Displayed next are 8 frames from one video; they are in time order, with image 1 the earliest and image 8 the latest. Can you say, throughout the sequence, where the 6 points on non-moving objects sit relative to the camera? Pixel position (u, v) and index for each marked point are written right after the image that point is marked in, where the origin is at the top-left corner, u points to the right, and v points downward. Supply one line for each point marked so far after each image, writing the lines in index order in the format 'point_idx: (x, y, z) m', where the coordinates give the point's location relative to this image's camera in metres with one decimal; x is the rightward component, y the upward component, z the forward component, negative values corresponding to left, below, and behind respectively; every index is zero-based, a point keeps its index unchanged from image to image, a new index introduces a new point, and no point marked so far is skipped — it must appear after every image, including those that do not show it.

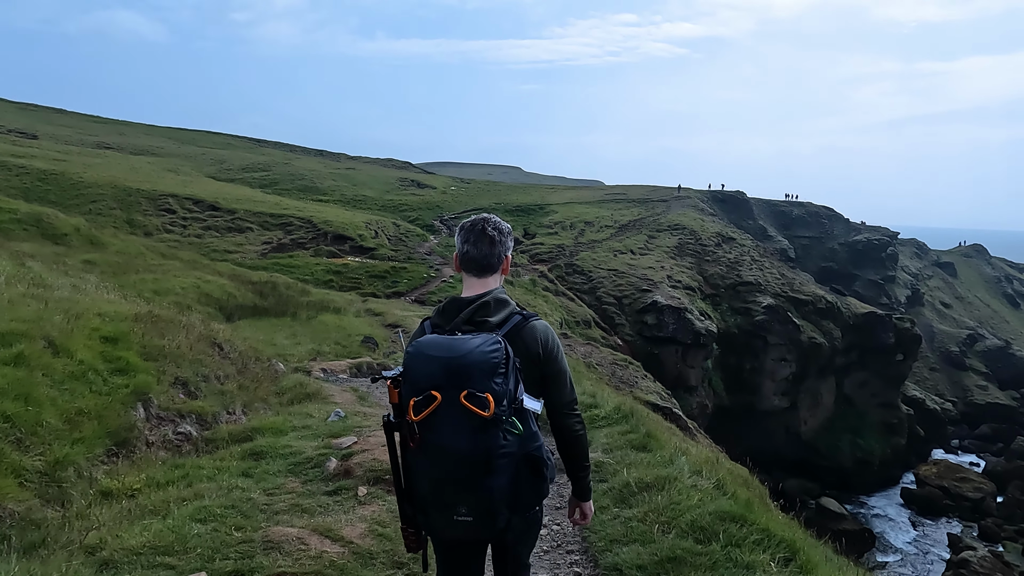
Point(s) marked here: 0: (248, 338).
0: (-7.3, -1.4, +17.9) m
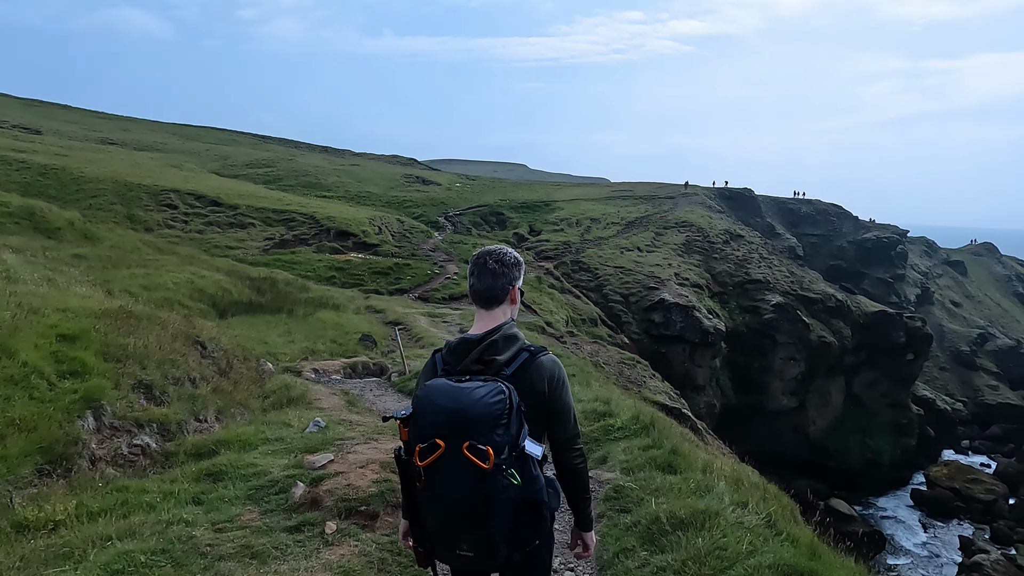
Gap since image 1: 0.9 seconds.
0: (-7.2, -1.3, +16.9) m
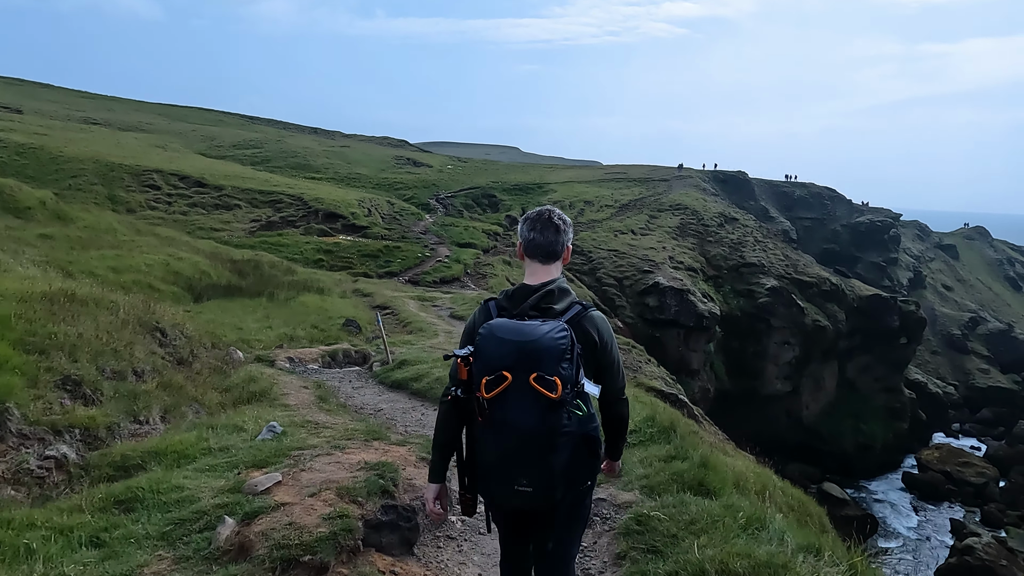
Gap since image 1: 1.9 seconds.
0: (-7.3, -0.8, +15.7) m
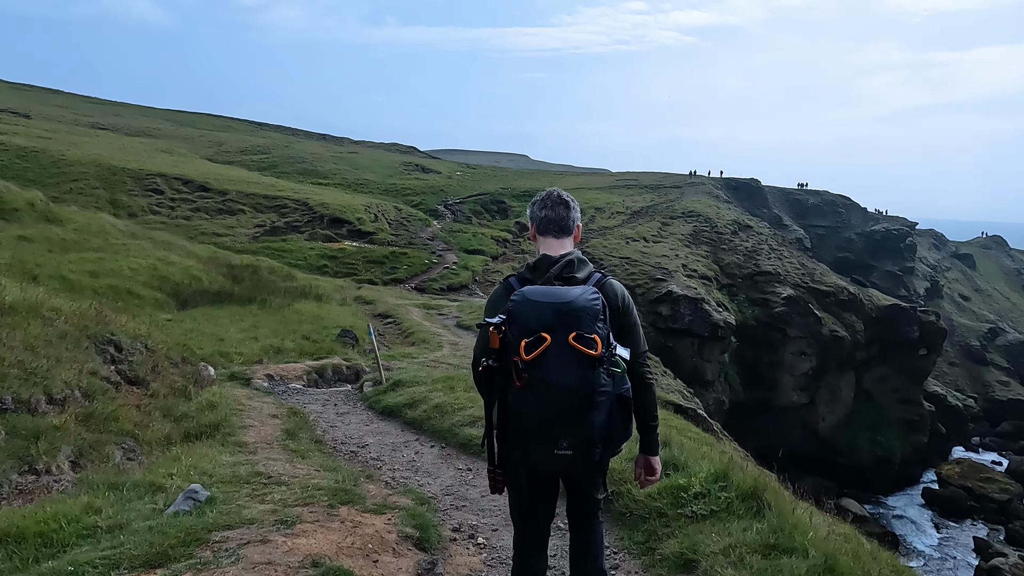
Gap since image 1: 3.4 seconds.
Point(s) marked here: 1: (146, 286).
0: (-7.1, -1.0, +14.1) m
1: (-11.1, +0.1, +19.8) m
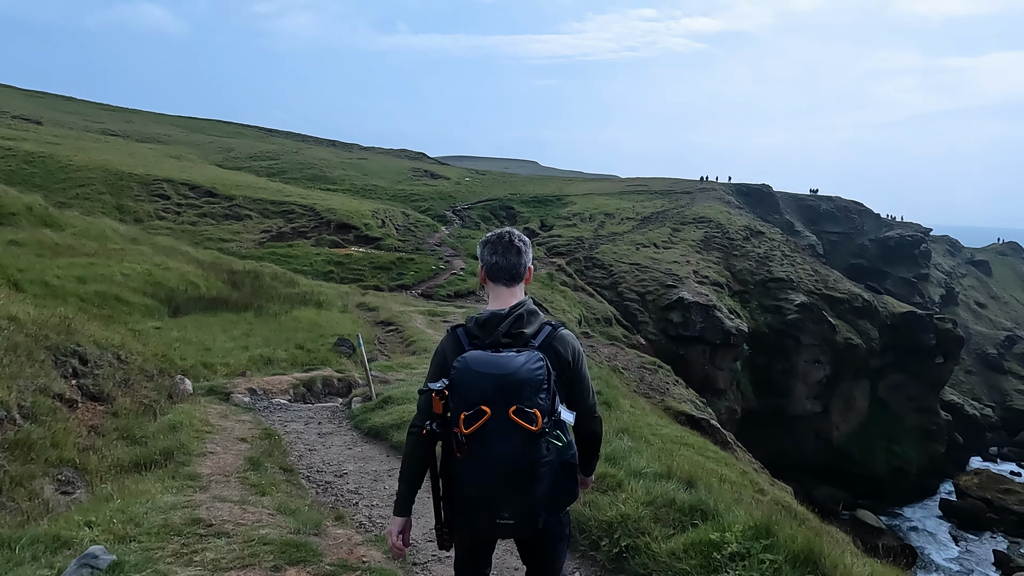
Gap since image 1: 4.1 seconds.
0: (-7.0, -1.1, +13.3) m
1: (-10.9, -0.1, +19.1) m
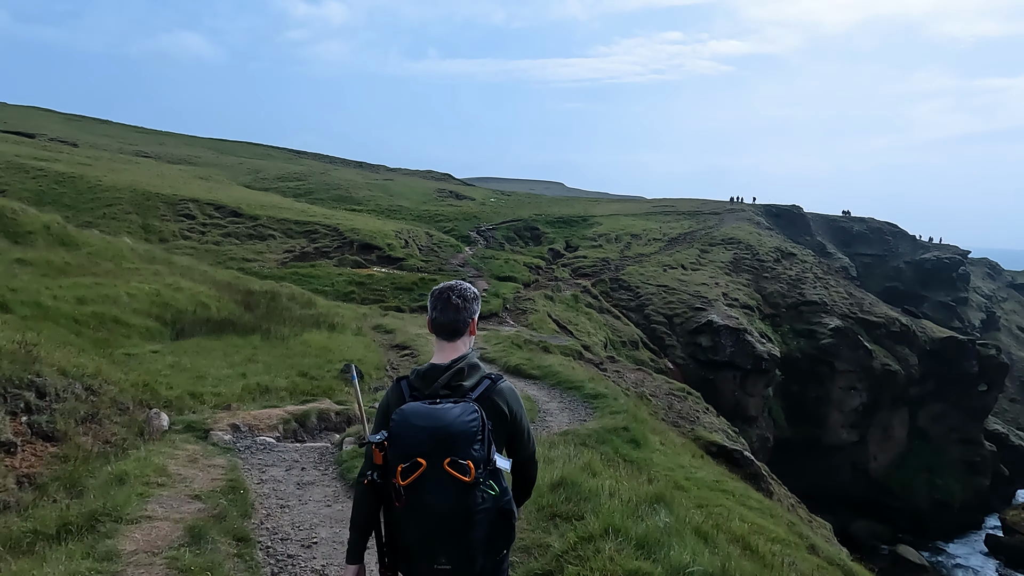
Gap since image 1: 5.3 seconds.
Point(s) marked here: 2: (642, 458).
0: (-6.6, -1.5, +12.3) m
1: (-10.3, -0.7, +18.3) m
2: (+2.4, -3.1, +12.0) m
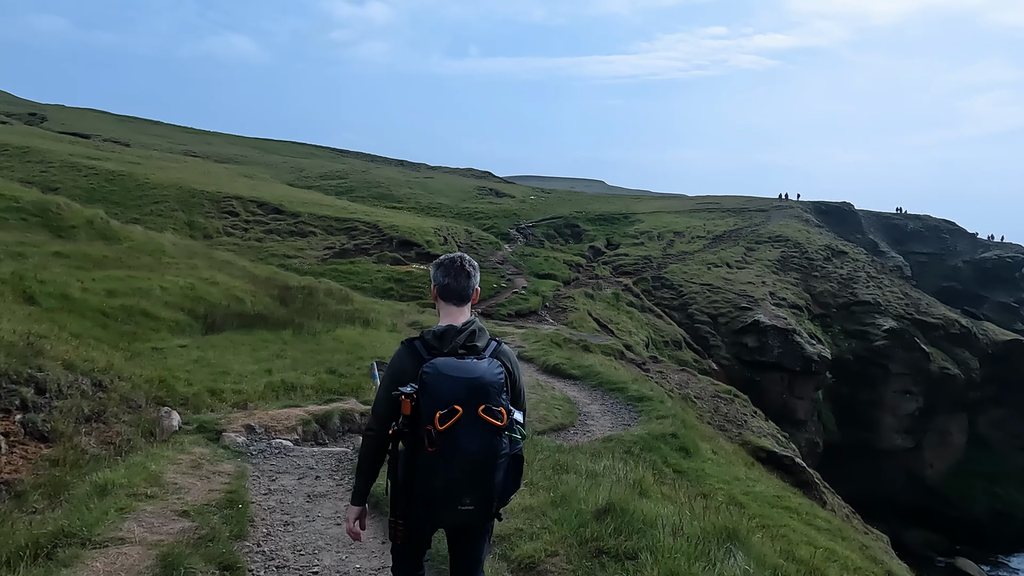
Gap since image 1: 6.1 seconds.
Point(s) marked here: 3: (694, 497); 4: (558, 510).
0: (-6.0, -1.3, +11.8) m
1: (-9.3, -0.5, +18.0) m
2: (+3.1, -3.0, +10.9) m
3: (+2.5, -2.9, +9.1) m
4: (+0.6, -2.6, +7.4) m
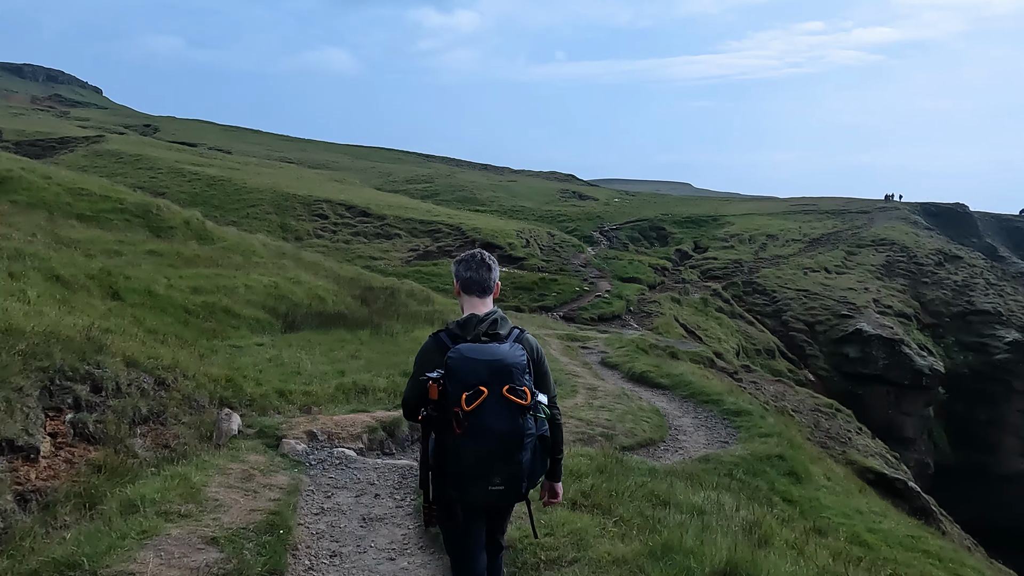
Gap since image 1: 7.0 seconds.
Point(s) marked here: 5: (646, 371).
0: (-4.5, -1.3, +11.5) m
1: (-7.1, -0.5, +18.1) m
2: (+4.3, -3.0, +9.5) m
3: (+3.6, -2.9, +7.8) m
4: (+1.4, -2.6, +6.3) m
5: (+3.9, -2.4, +19.0) m
